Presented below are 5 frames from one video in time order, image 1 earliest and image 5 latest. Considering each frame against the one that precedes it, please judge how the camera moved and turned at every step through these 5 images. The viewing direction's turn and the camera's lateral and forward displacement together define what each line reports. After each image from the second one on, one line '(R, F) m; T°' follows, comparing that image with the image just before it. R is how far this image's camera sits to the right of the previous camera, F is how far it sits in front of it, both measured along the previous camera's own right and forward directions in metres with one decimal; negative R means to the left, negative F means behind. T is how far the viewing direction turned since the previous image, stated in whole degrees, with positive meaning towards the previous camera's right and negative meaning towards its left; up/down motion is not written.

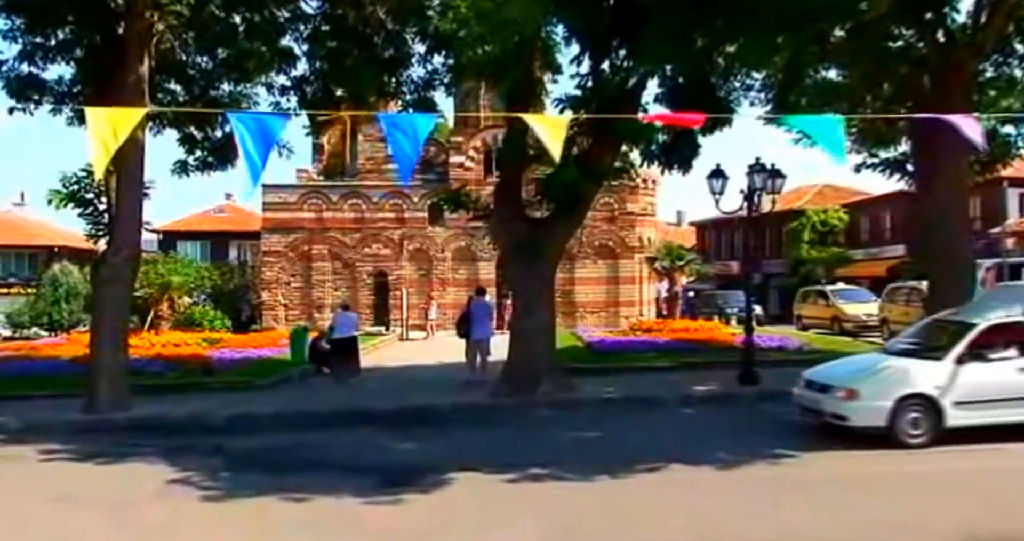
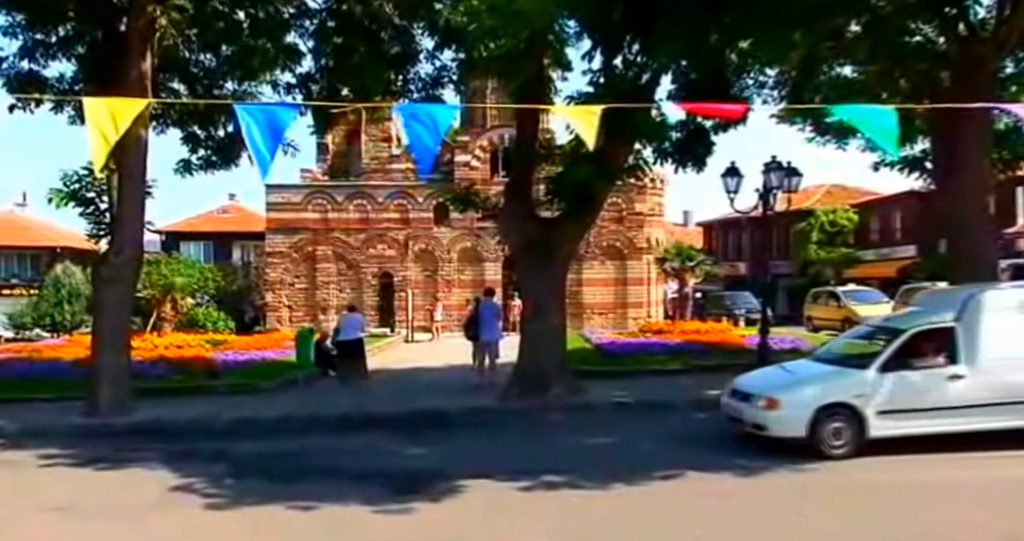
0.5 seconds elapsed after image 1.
(-0.1, +0.3) m; 0°
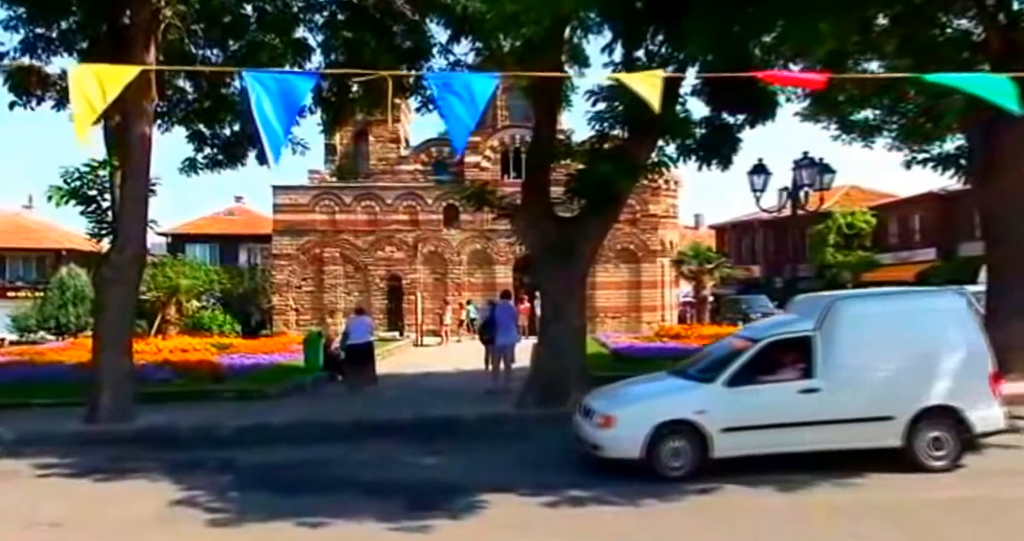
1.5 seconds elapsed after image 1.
(-0.2, +0.5) m; 0°
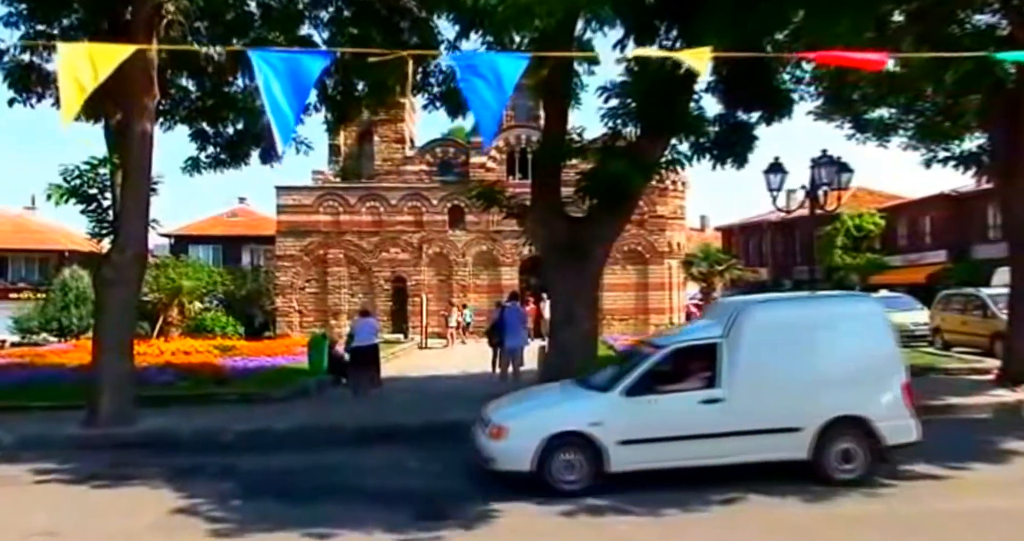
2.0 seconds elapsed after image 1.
(-0.1, +0.3) m; 0°
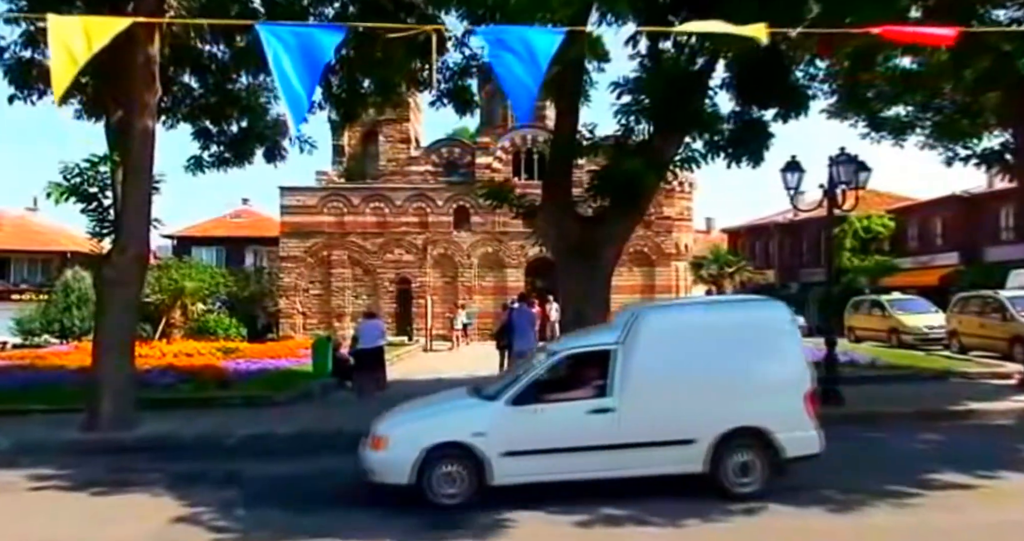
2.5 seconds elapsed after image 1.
(-0.1, +0.3) m; 0°
